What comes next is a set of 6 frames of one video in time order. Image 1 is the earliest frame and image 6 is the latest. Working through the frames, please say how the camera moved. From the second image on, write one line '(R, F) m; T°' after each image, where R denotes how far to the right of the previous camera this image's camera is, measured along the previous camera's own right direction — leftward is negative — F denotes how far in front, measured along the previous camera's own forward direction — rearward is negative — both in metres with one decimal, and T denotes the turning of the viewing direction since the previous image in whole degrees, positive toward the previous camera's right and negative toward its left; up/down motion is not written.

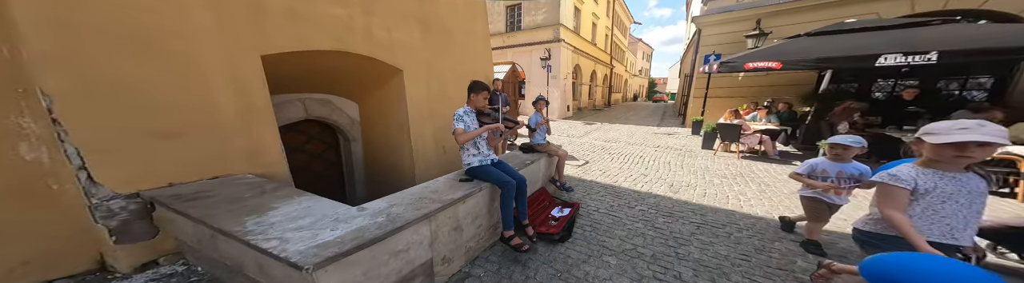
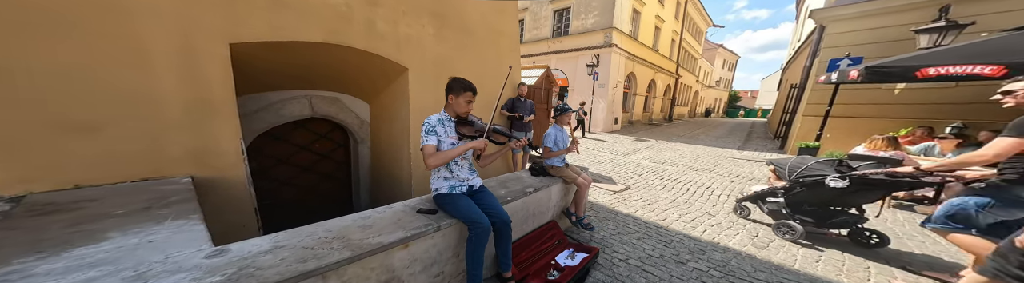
(+0.4, +0.7) m; -11°
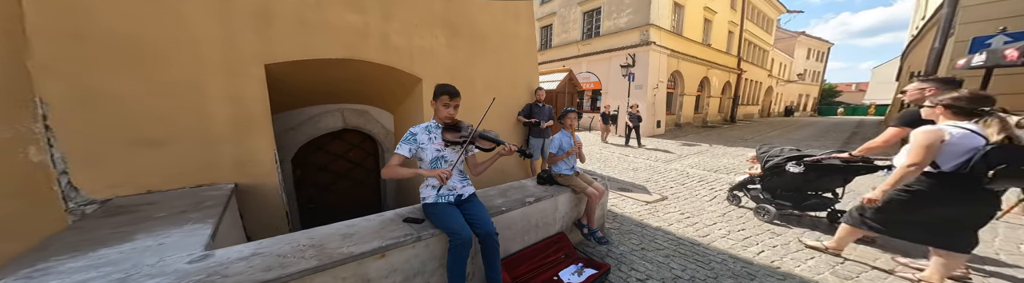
(+0.3, +0.1) m; -9°
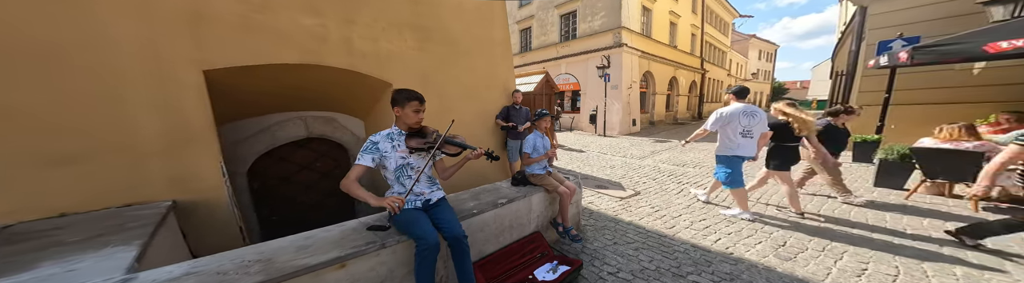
(+0.1, 0.0) m; +4°
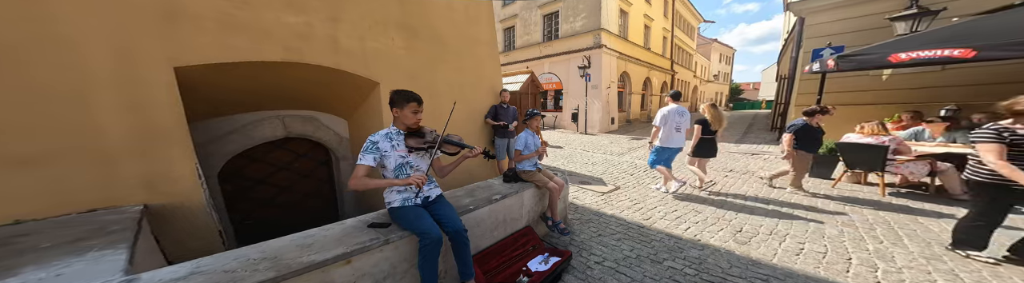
(-0.1, -0.1) m; +4°
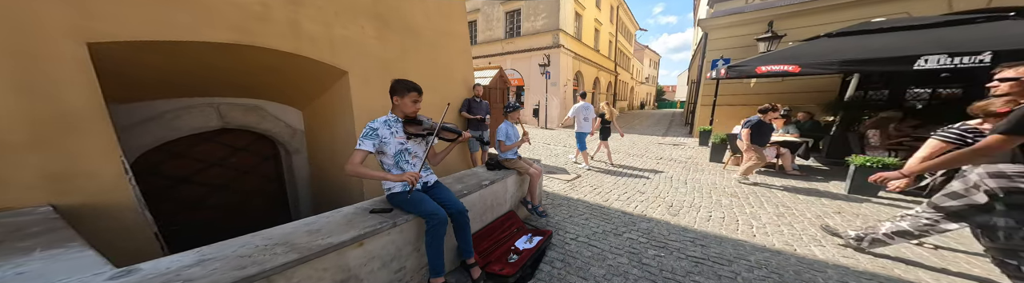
(-0.3, -0.1) m; +10°
